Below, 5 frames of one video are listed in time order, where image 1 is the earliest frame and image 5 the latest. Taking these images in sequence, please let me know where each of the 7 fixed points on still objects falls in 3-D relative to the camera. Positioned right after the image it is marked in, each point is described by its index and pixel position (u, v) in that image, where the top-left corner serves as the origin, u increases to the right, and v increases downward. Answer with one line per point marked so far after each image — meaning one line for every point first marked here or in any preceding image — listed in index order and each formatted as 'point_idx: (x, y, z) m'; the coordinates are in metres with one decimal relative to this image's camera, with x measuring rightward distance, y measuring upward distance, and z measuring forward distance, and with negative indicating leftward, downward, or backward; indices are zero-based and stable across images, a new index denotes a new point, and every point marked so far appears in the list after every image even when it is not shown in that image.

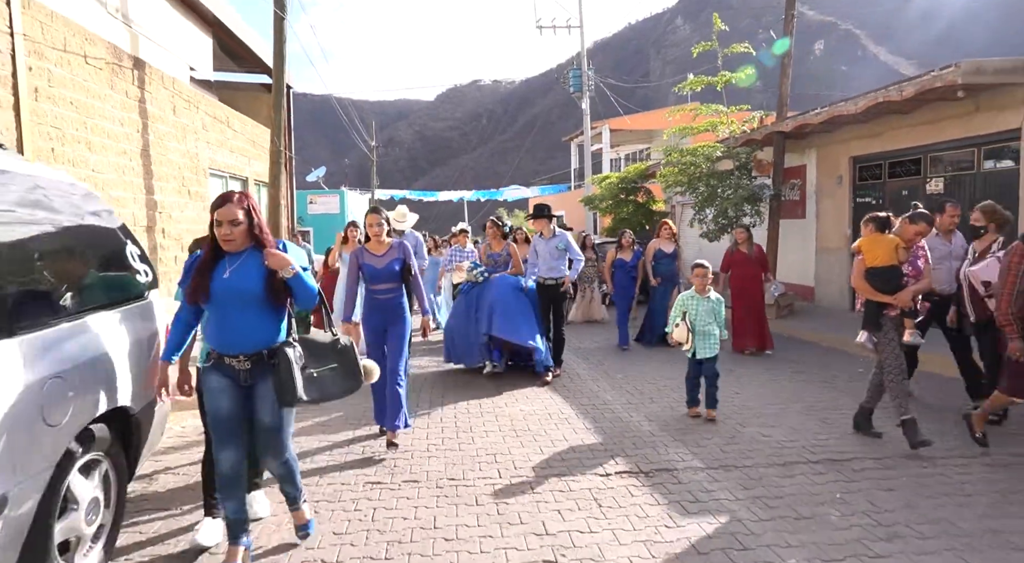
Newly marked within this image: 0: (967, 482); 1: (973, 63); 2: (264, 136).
0: (+2.6, -1.1, +3.9) m
1: (+5.3, +2.5, +7.6) m
2: (-5.9, +3.4, +15.8) m
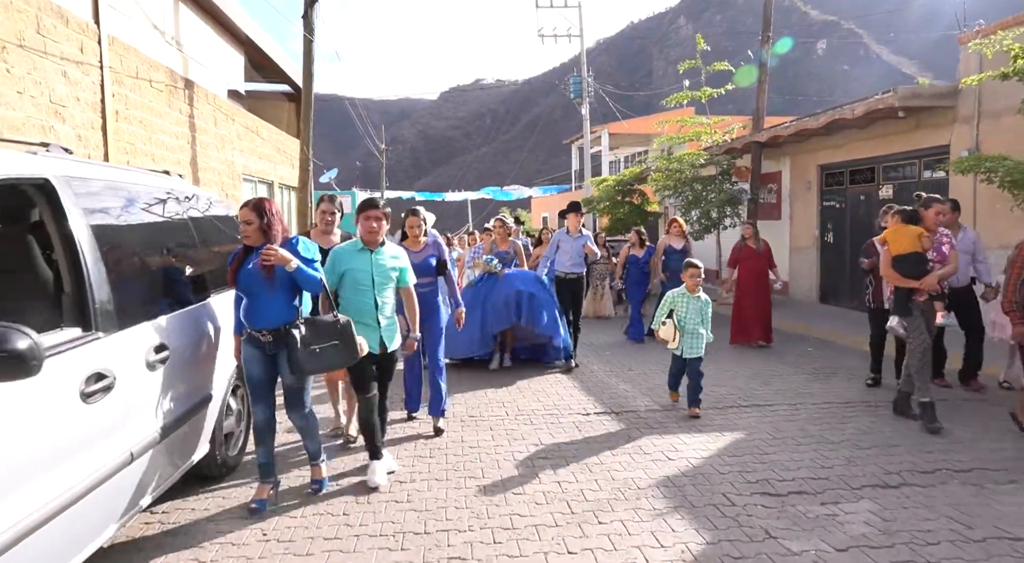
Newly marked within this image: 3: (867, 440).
0: (+2.6, -1.1, +5.3) m
1: (+5.3, +2.6, +9.0) m
2: (-5.8, +3.6, +17.2) m
3: (+2.4, -1.1, +4.5) m
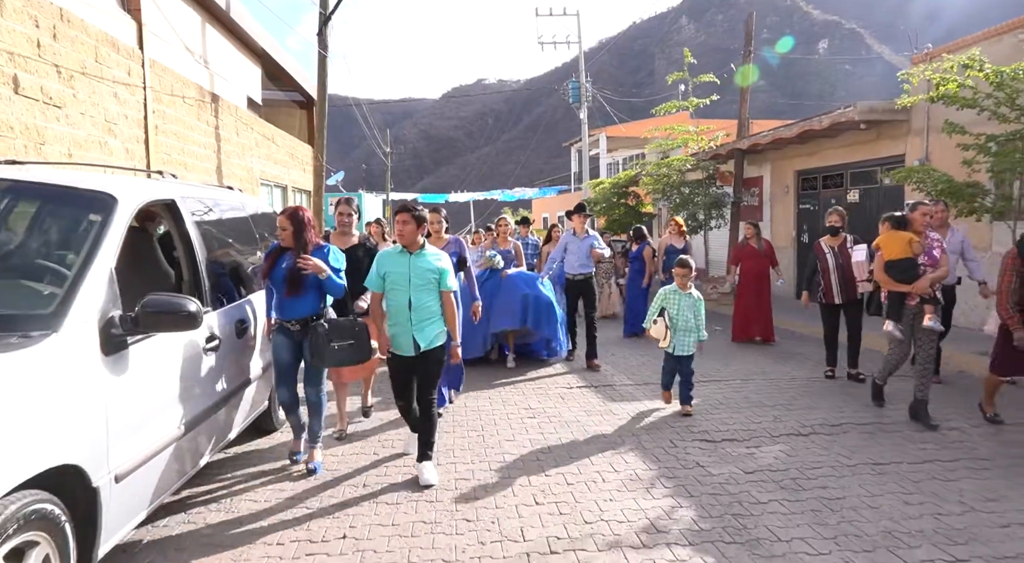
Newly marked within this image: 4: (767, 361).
0: (+2.6, -1.0, +6.3) m
1: (+5.3, +2.6, +10.0) m
2: (-5.8, +3.6, +18.2) m
3: (+2.3, -1.0, +5.5) m
4: (+3.1, -1.0, +8.1) m
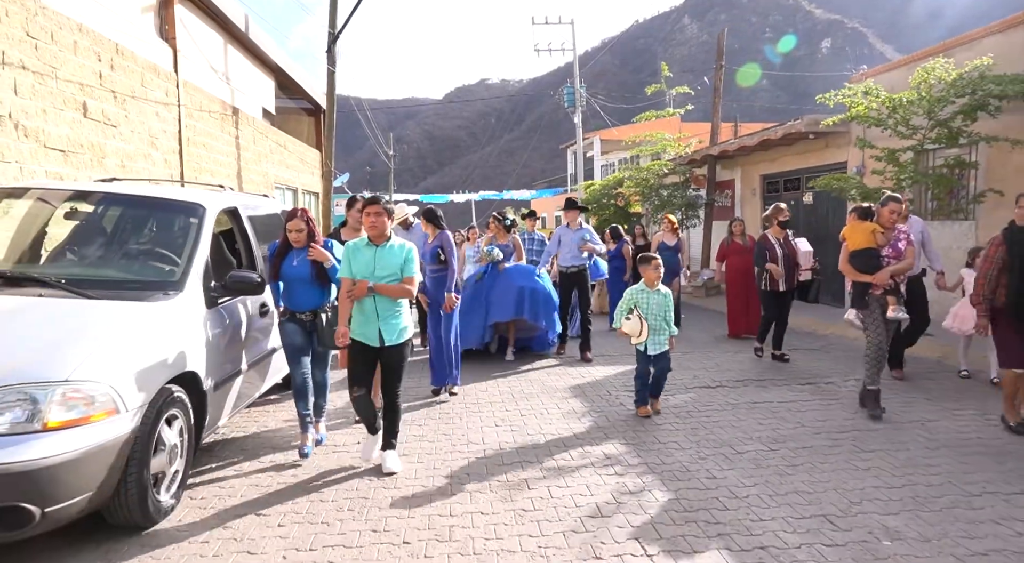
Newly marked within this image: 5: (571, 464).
0: (+2.4, -0.9, +7.6) m
1: (+5.1, +2.8, +11.3) m
2: (-6.0, +3.7, +19.6) m
3: (+2.1, -0.9, +6.9) m
4: (+2.8, -0.8, +9.4) m
5: (+0.3, -1.1, +4.1) m
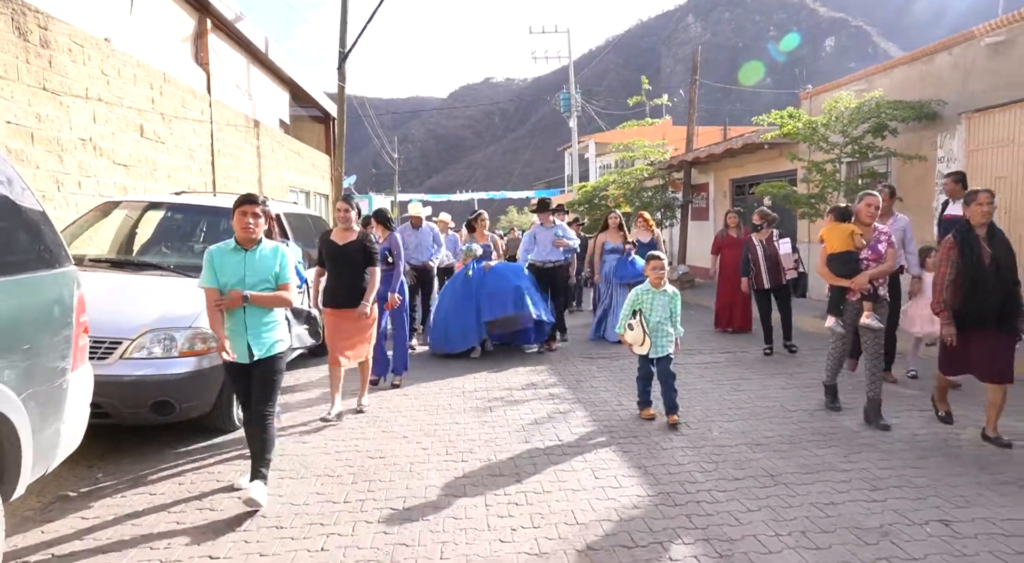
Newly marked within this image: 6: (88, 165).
0: (+2.1, -0.8, +9.2) m
1: (+4.9, +2.9, +12.9) m
2: (-6.1, +3.9, +21.2) m
3: (+1.9, -0.8, +8.5) m
4: (+2.6, -0.7, +11.0) m
5: (+0.1, -1.0, +5.7) m
6: (-5.1, +1.4, +8.0) m
